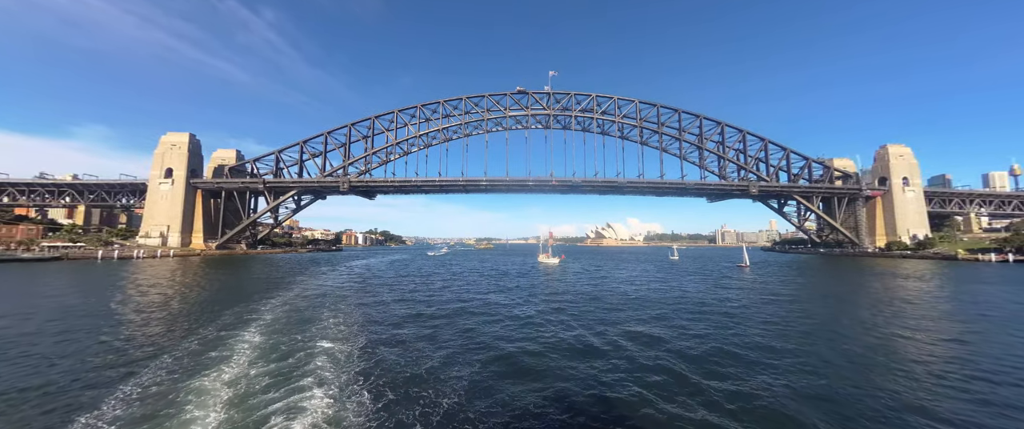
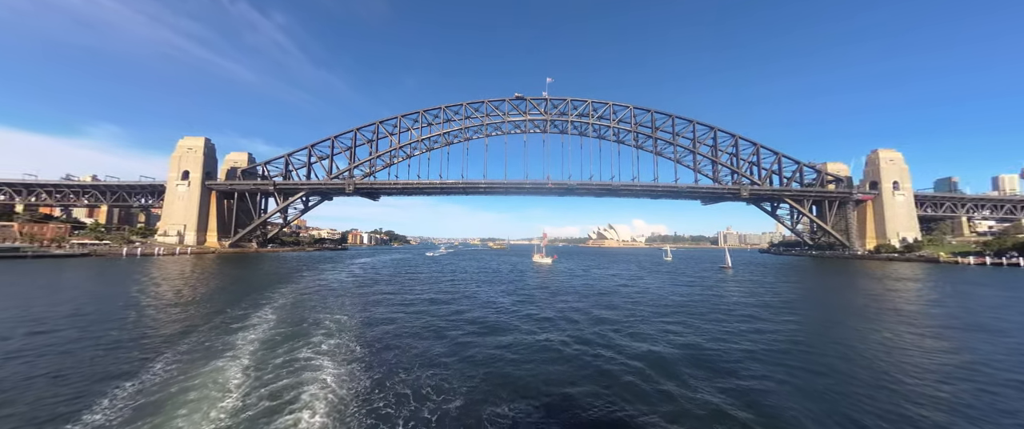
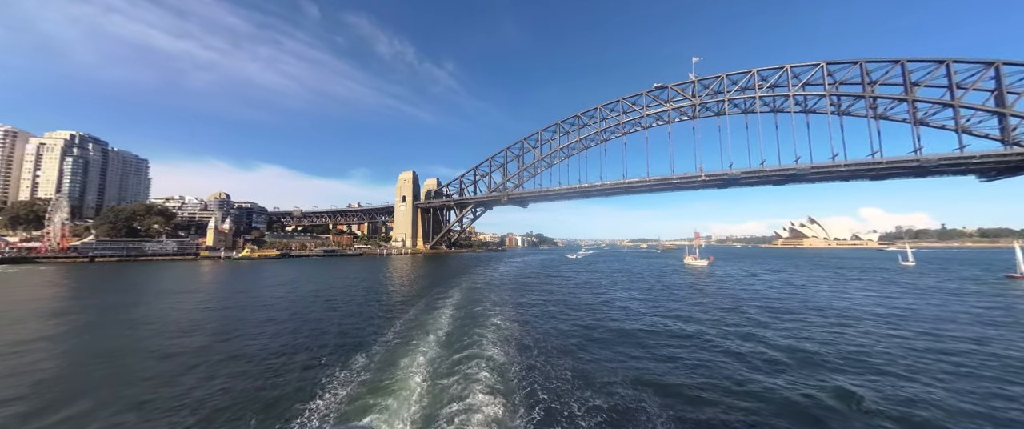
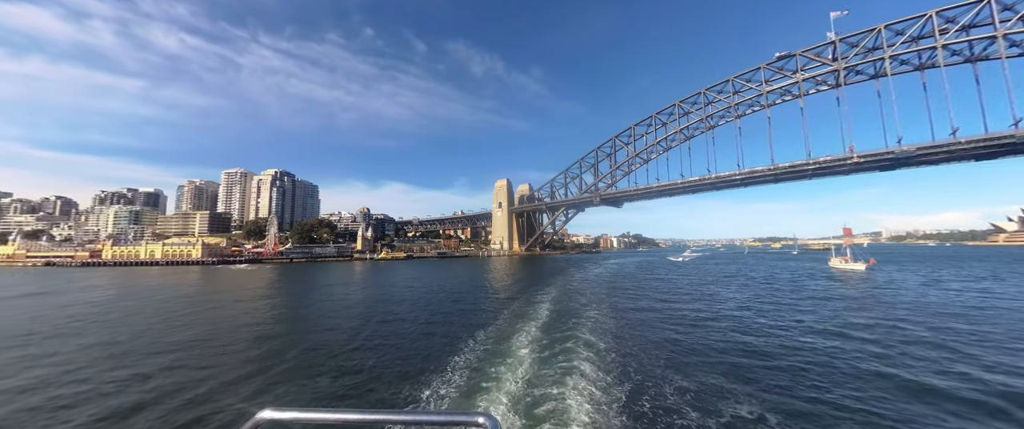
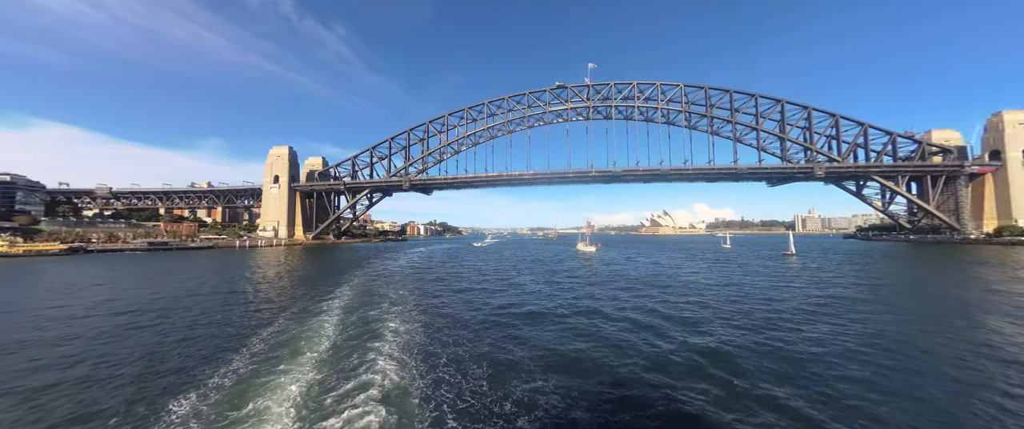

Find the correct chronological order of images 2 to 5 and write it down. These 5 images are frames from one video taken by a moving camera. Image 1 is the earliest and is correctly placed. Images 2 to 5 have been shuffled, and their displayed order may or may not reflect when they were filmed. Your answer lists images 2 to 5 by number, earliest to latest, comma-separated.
2, 5, 3, 4
